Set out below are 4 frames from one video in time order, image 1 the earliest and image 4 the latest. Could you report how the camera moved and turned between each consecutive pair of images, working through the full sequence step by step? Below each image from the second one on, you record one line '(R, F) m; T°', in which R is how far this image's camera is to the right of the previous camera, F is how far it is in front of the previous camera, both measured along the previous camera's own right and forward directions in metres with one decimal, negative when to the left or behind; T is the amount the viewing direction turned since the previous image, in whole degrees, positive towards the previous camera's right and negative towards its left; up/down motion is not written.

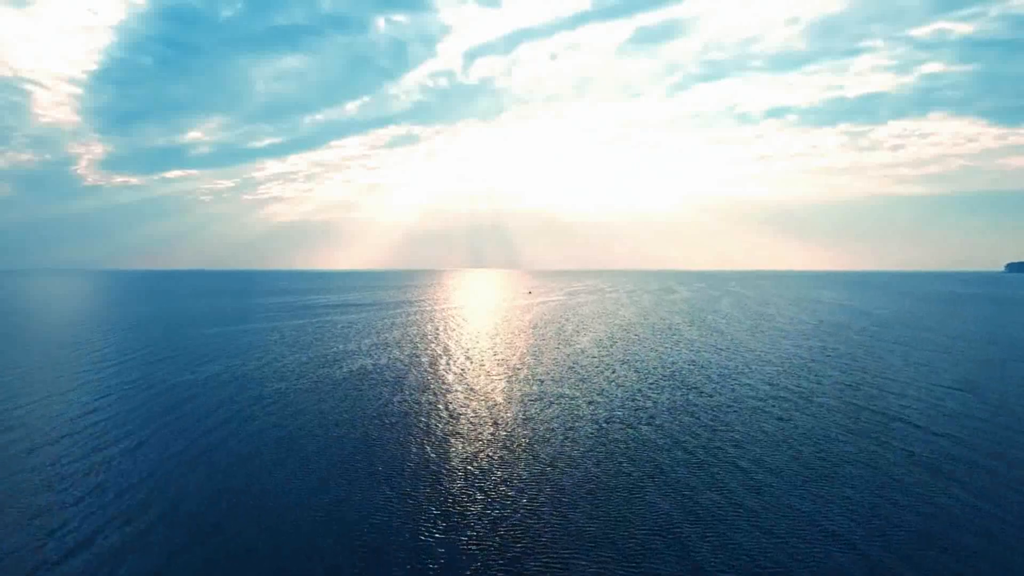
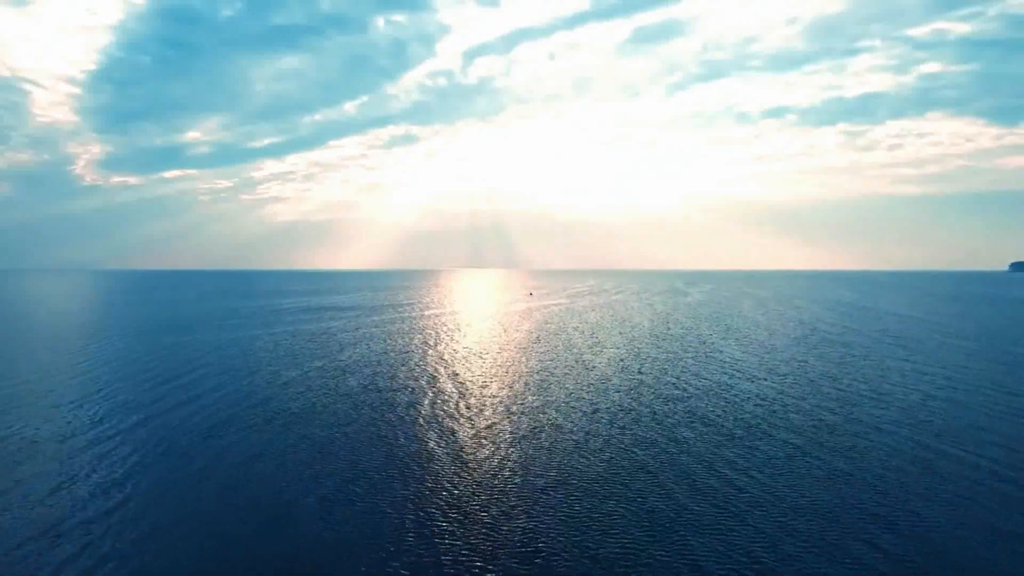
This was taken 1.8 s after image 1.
(-0.7, -0.1) m; 0°
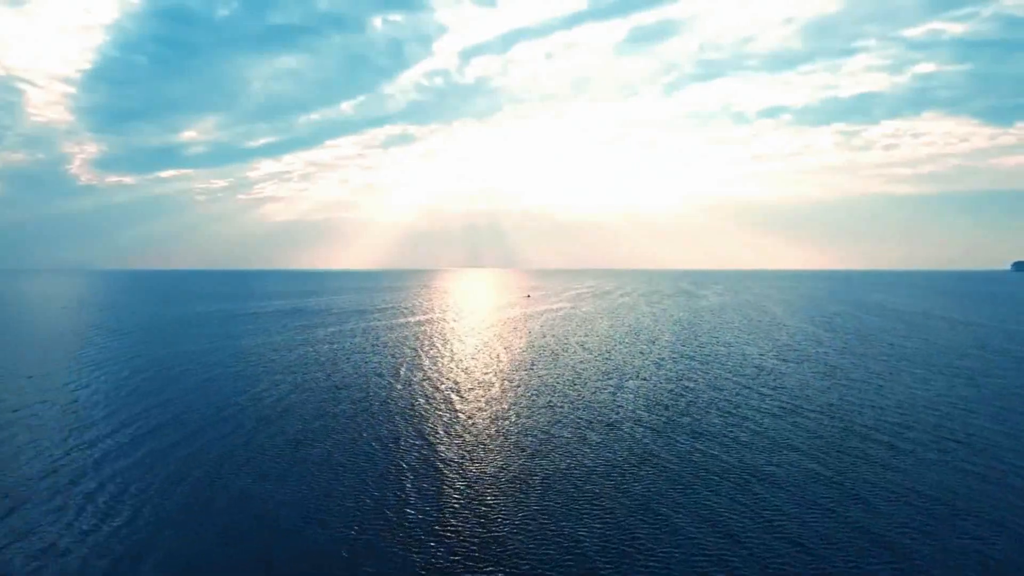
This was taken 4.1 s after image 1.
(-0.1, -2.2) m; 0°
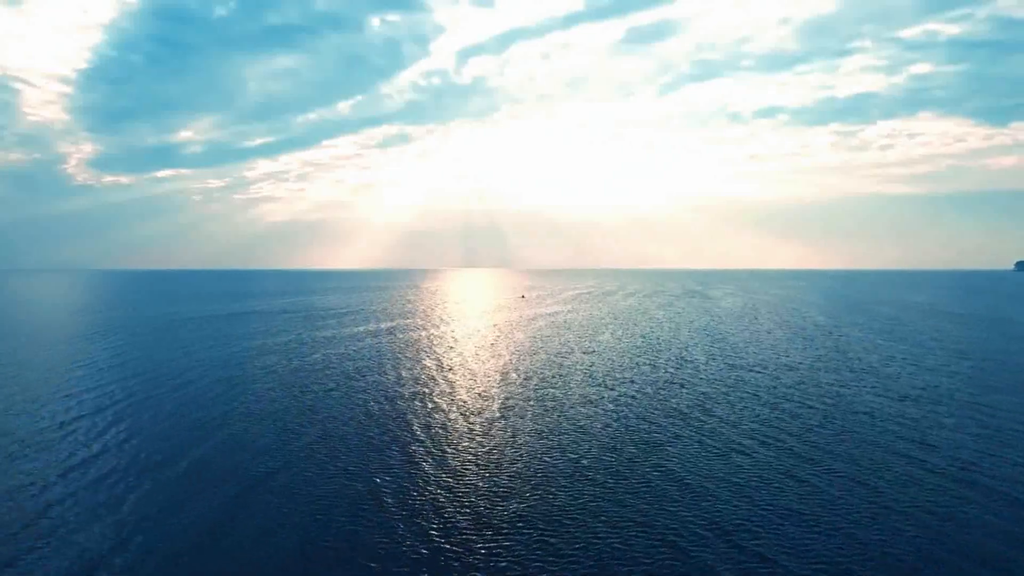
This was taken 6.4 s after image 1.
(-0.2, +1.5) m; 0°
